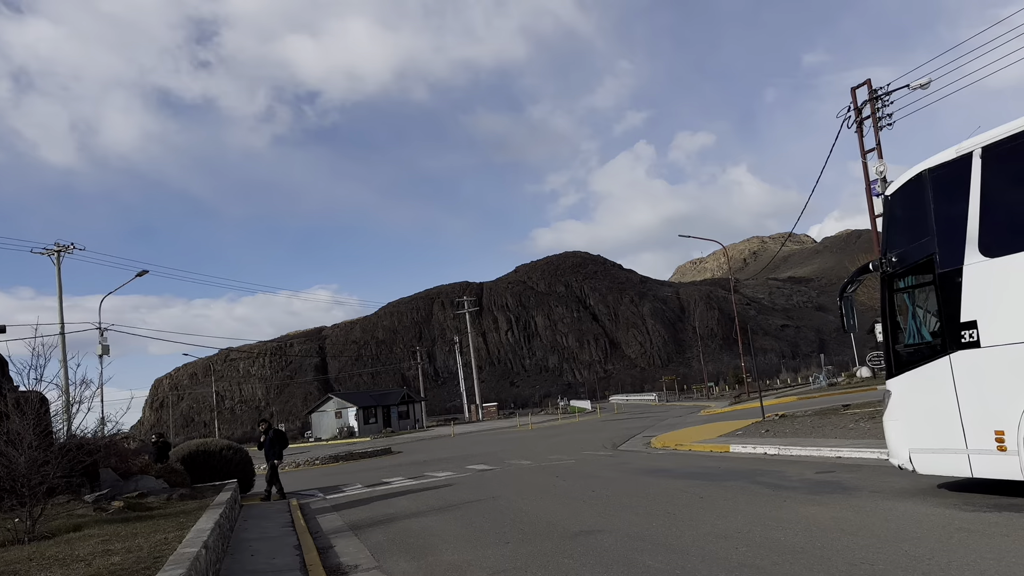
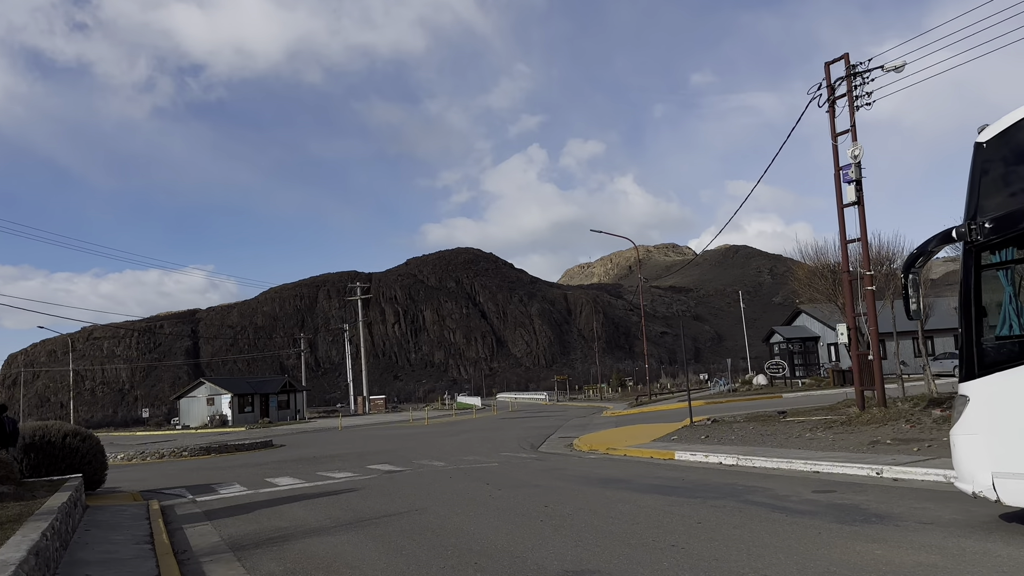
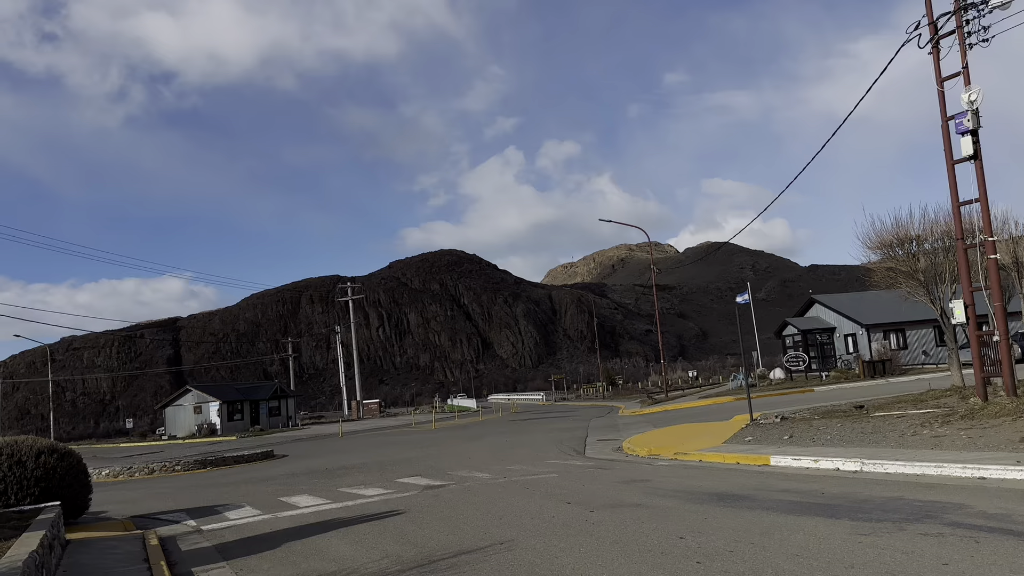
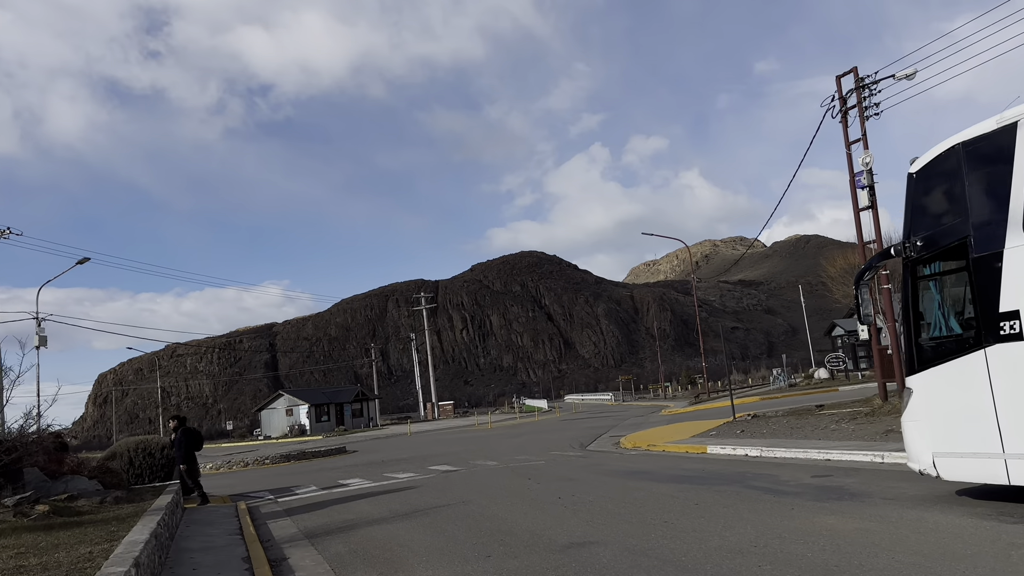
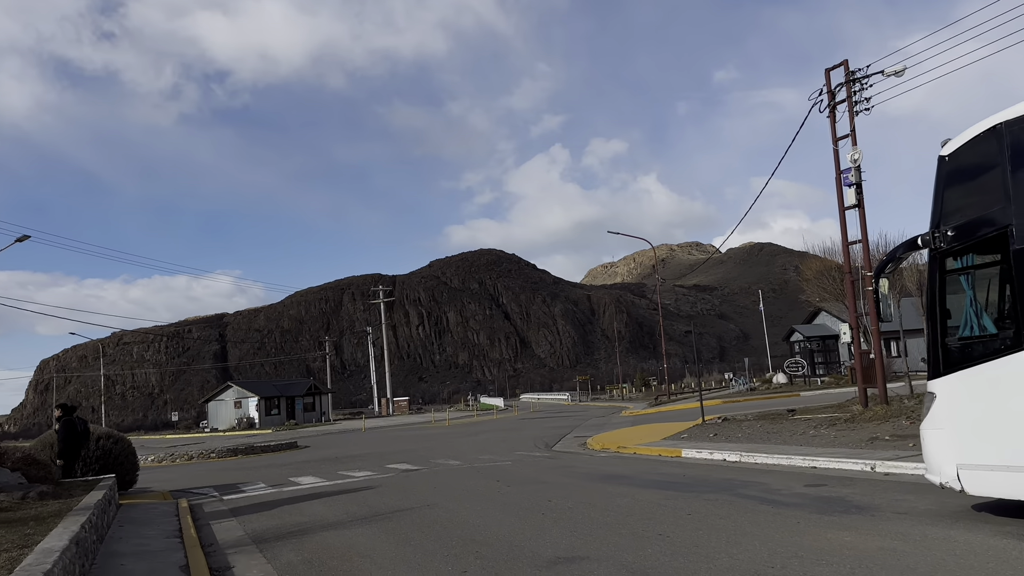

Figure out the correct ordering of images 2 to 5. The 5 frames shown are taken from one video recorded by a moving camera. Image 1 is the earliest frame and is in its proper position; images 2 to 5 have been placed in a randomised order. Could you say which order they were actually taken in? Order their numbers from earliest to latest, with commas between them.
4, 5, 2, 3
